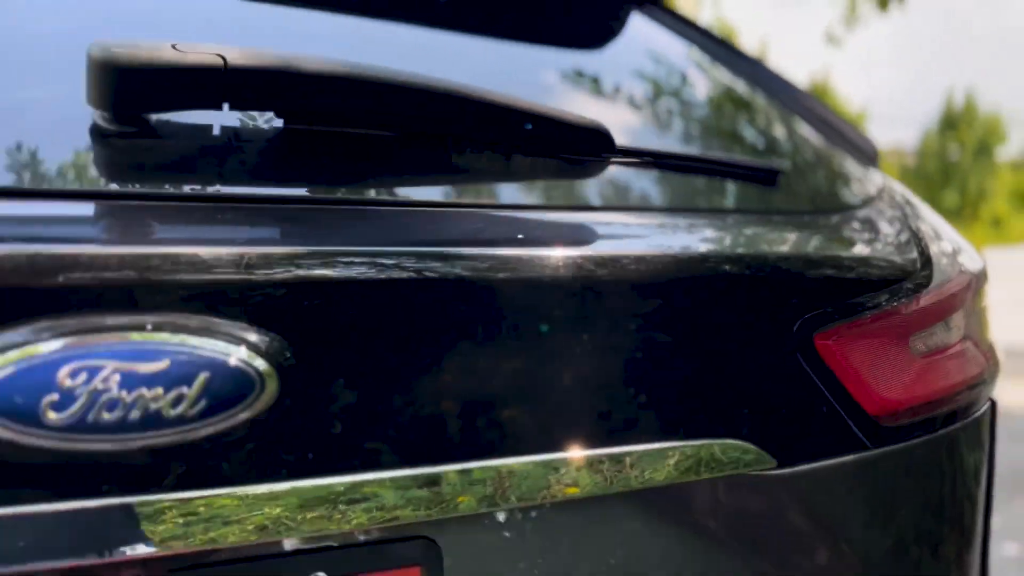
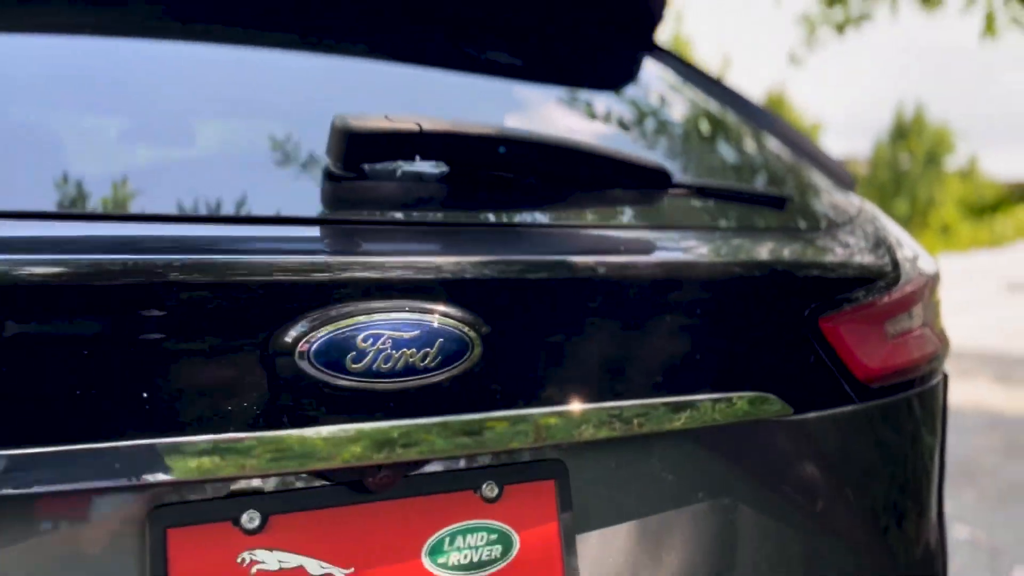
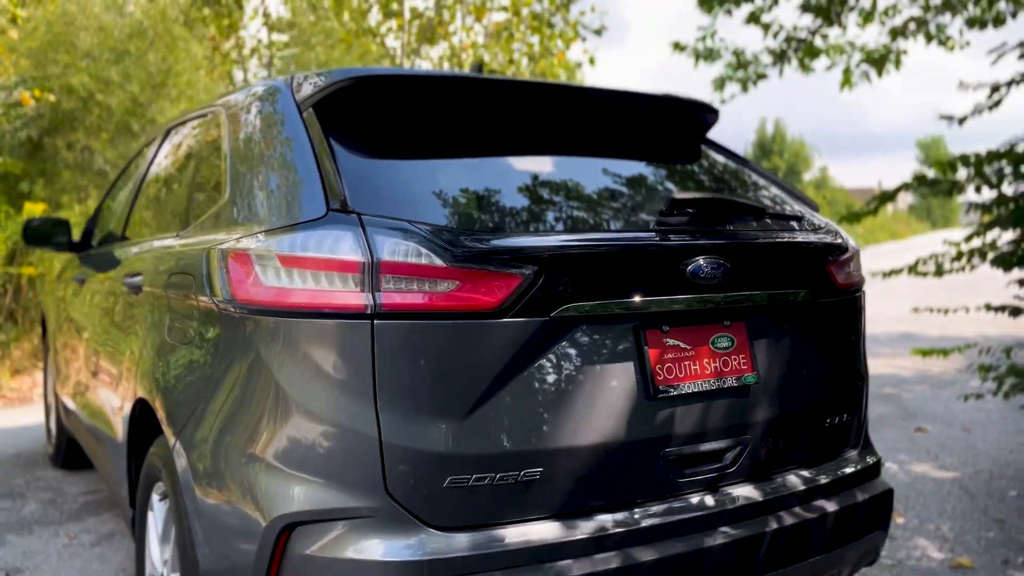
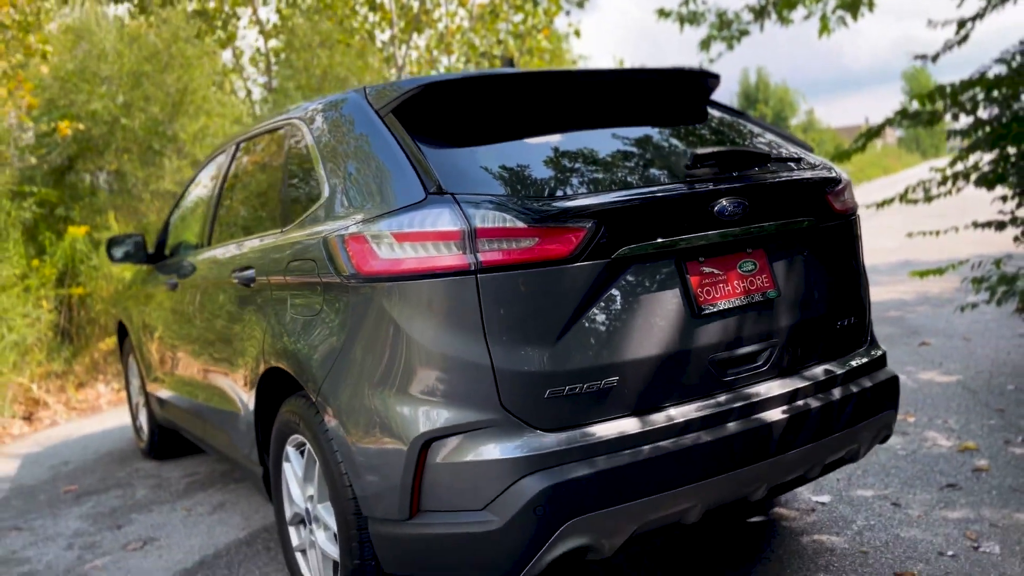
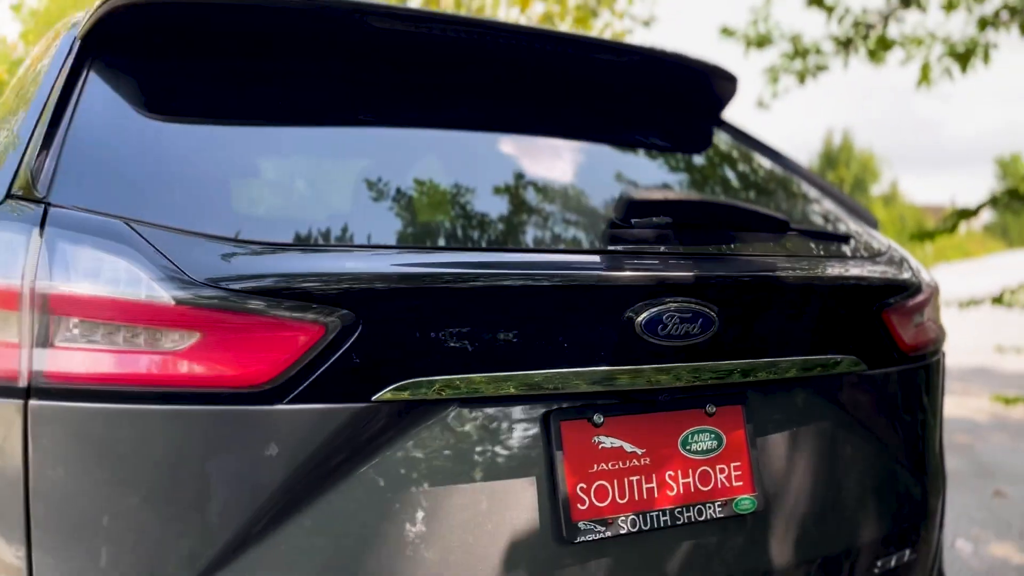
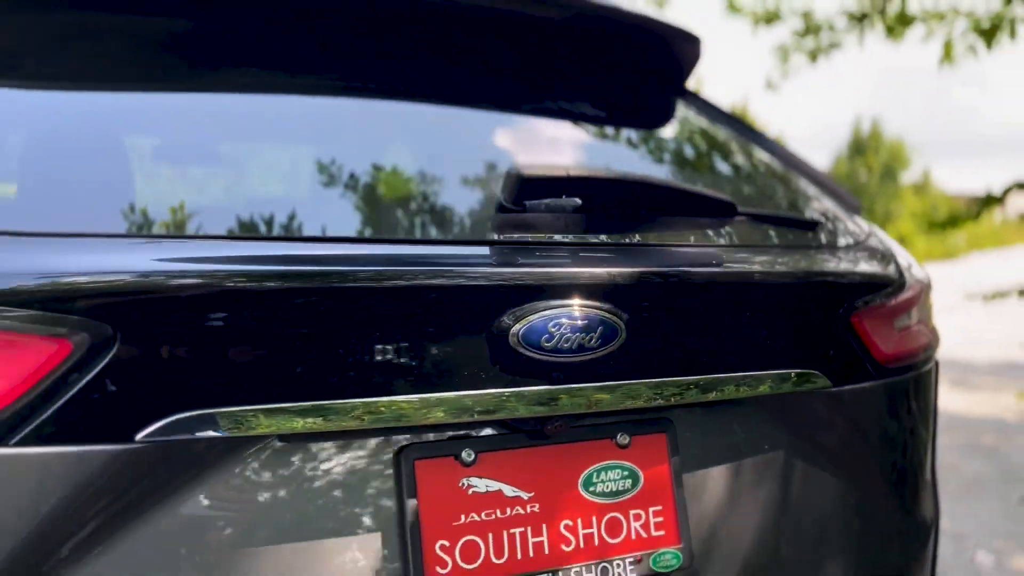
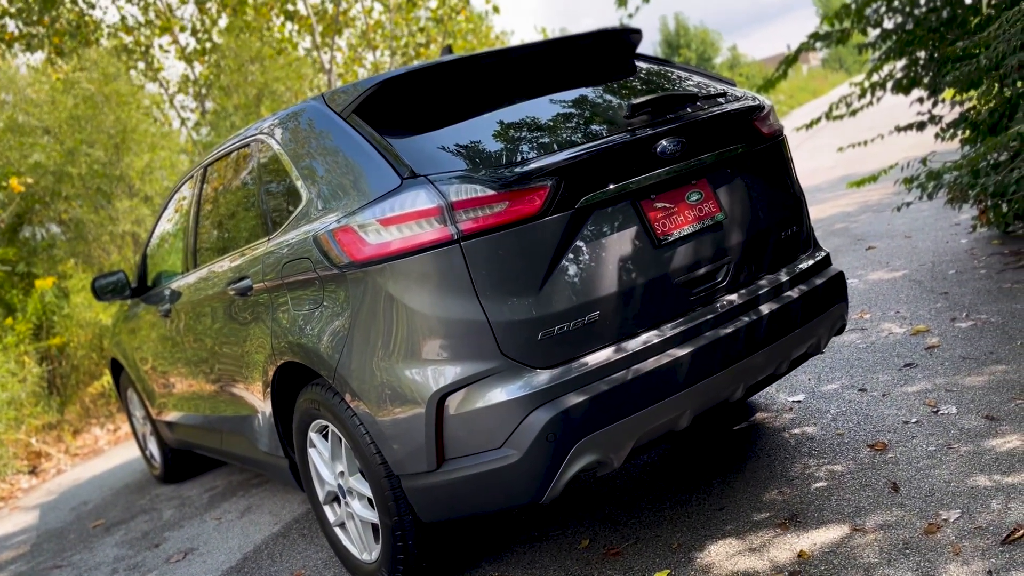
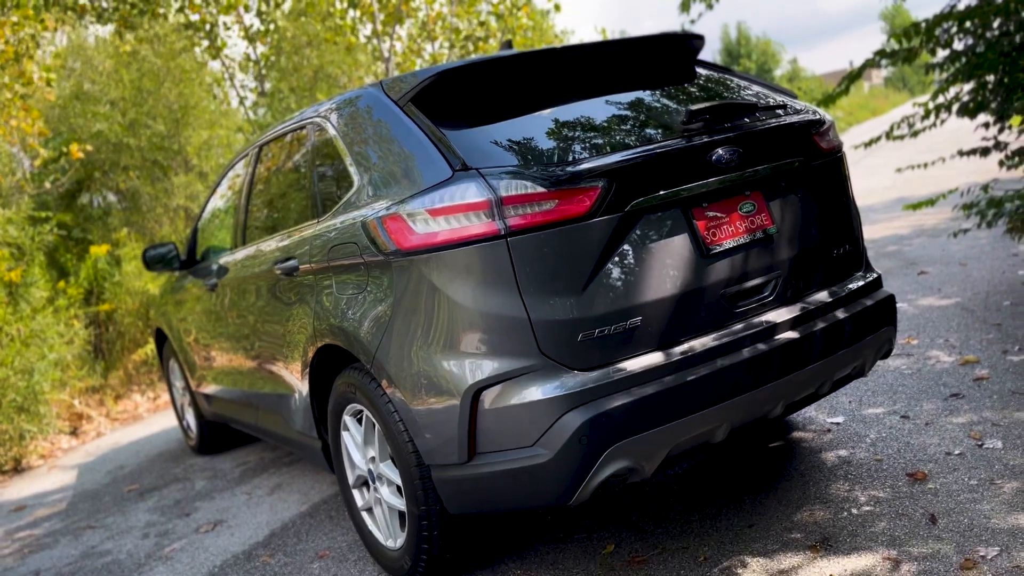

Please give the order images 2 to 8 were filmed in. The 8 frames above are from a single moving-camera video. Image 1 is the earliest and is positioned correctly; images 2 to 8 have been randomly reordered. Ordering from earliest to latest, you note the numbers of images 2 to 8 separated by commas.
2, 6, 5, 3, 4, 8, 7
